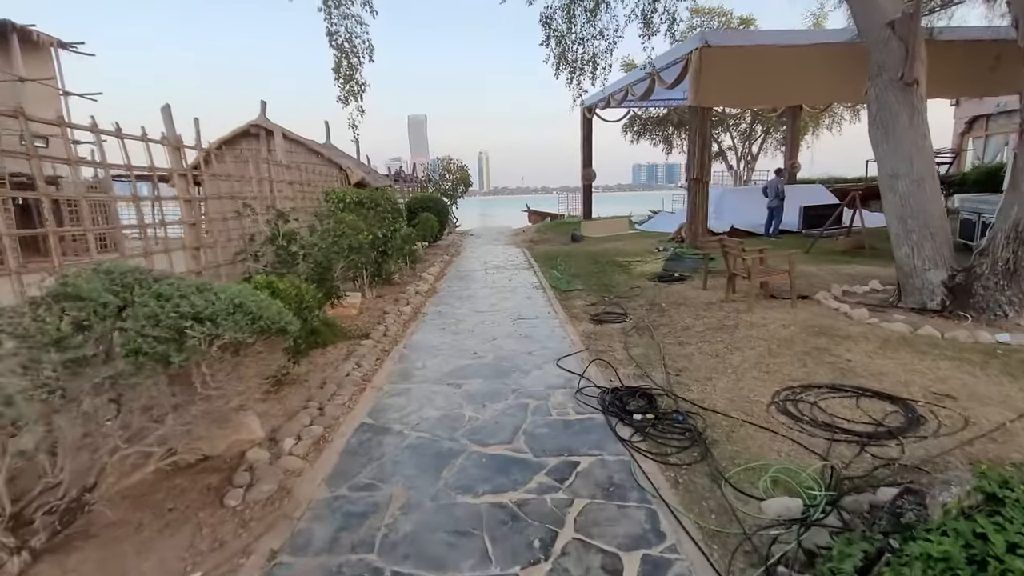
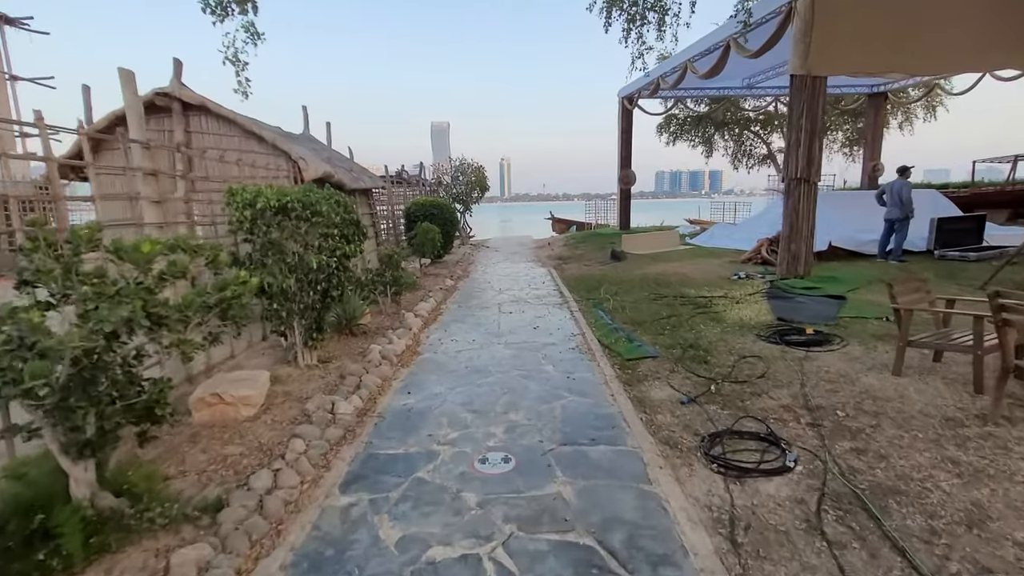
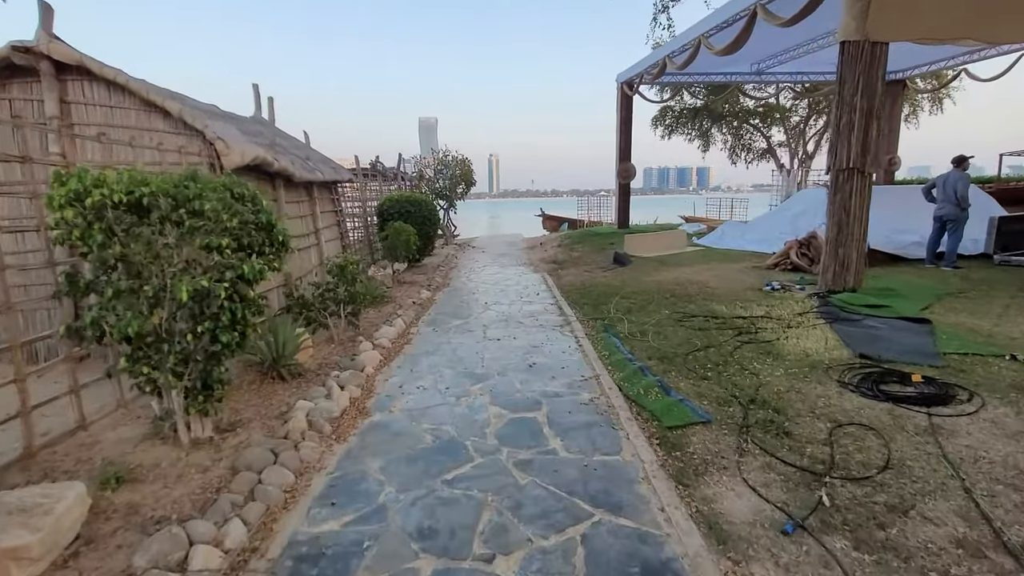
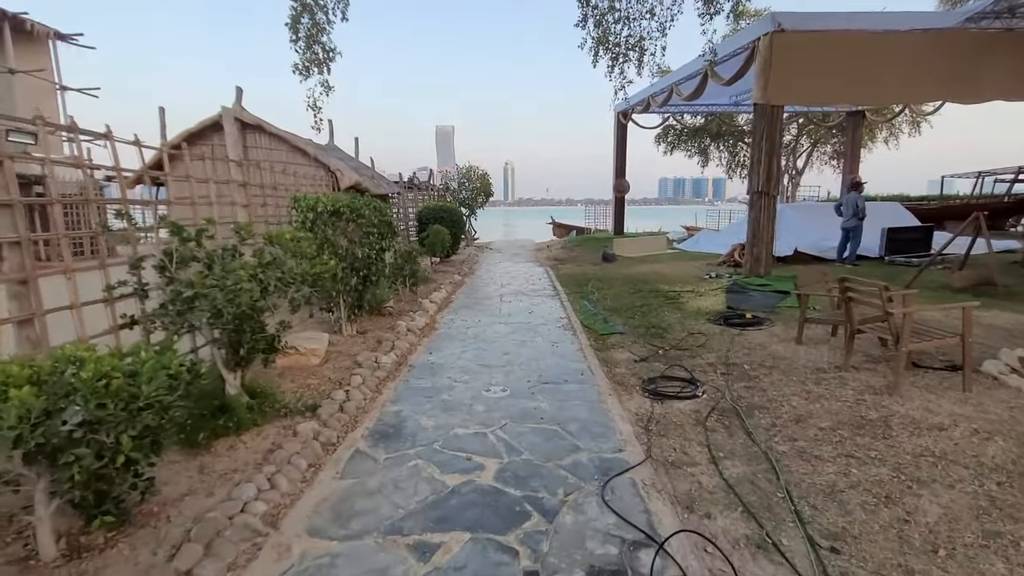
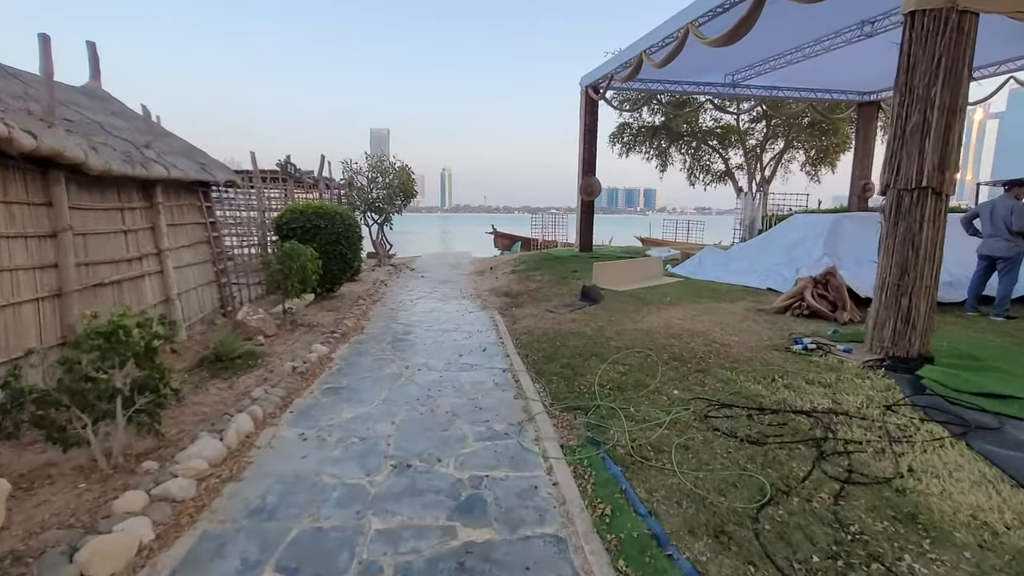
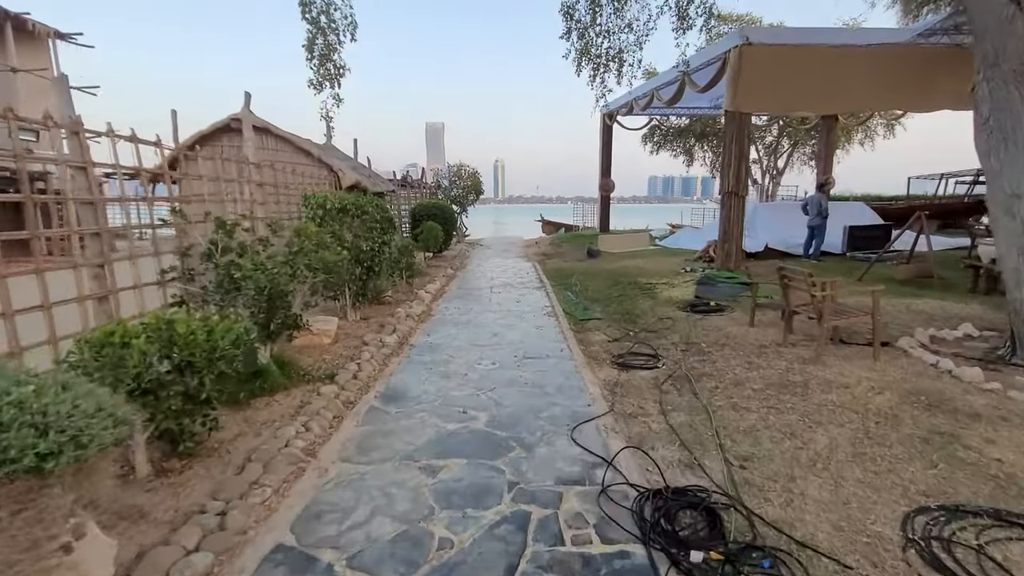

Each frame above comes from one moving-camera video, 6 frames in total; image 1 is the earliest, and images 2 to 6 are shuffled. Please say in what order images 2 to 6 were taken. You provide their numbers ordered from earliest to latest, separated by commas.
6, 4, 2, 3, 5
